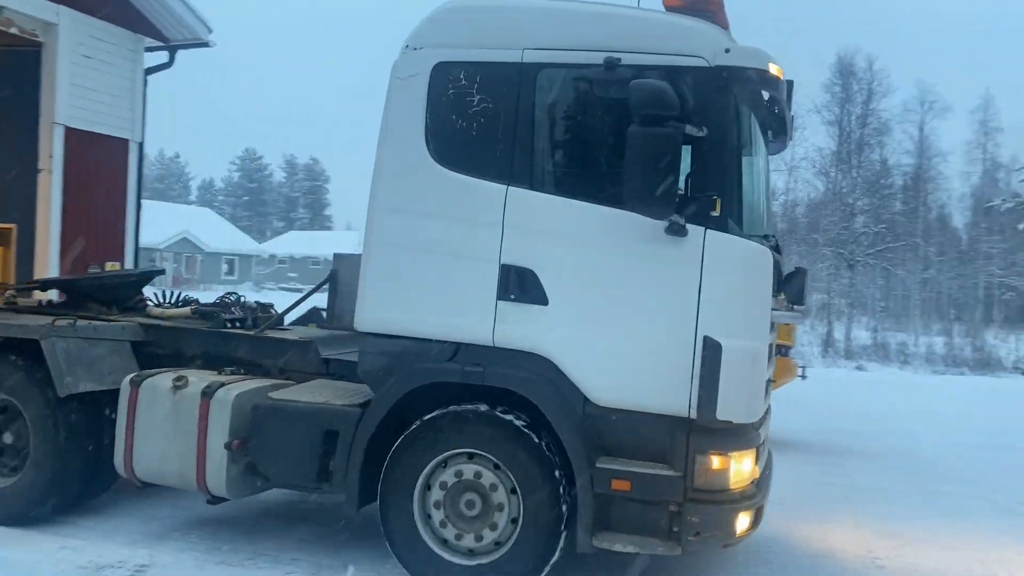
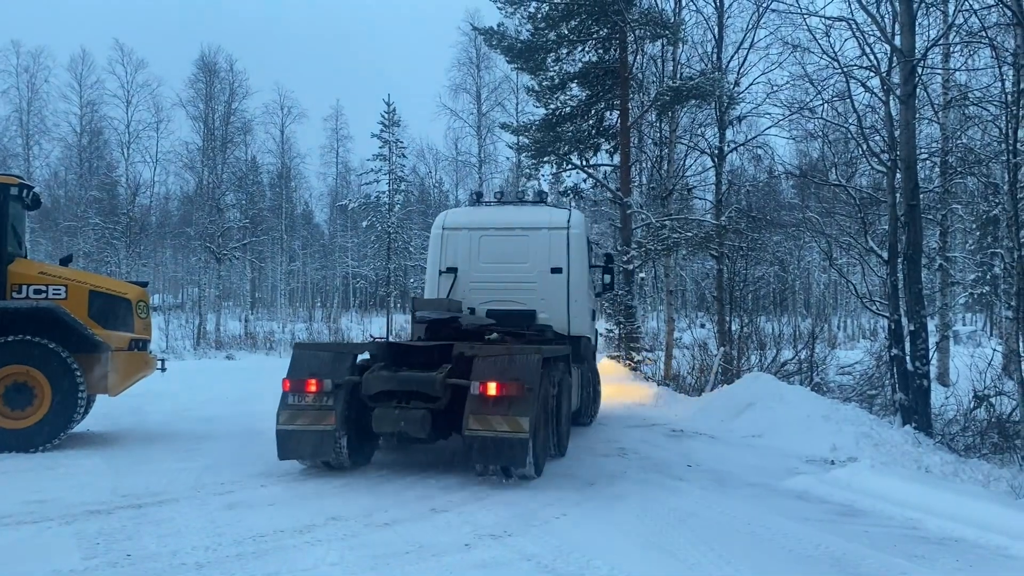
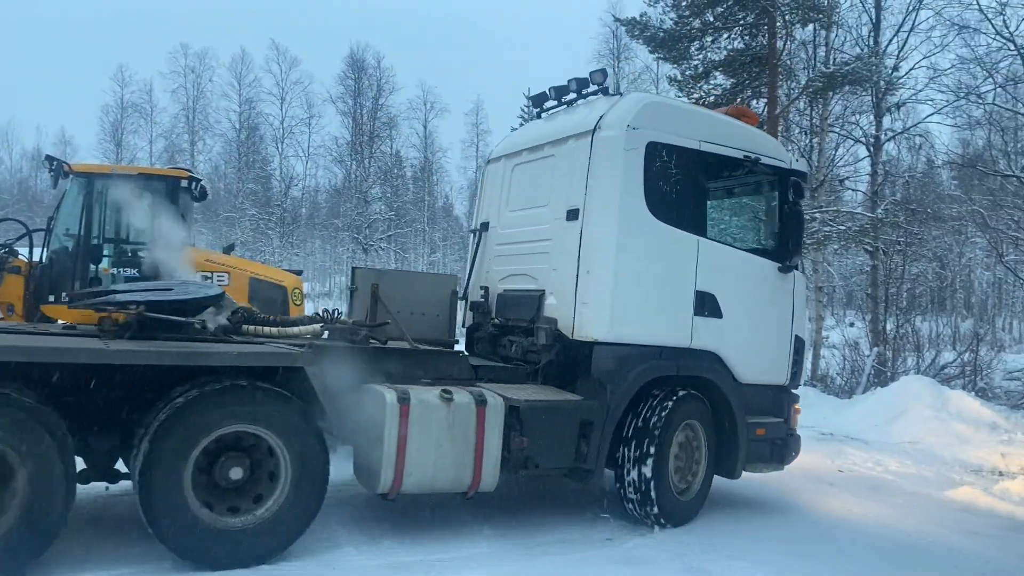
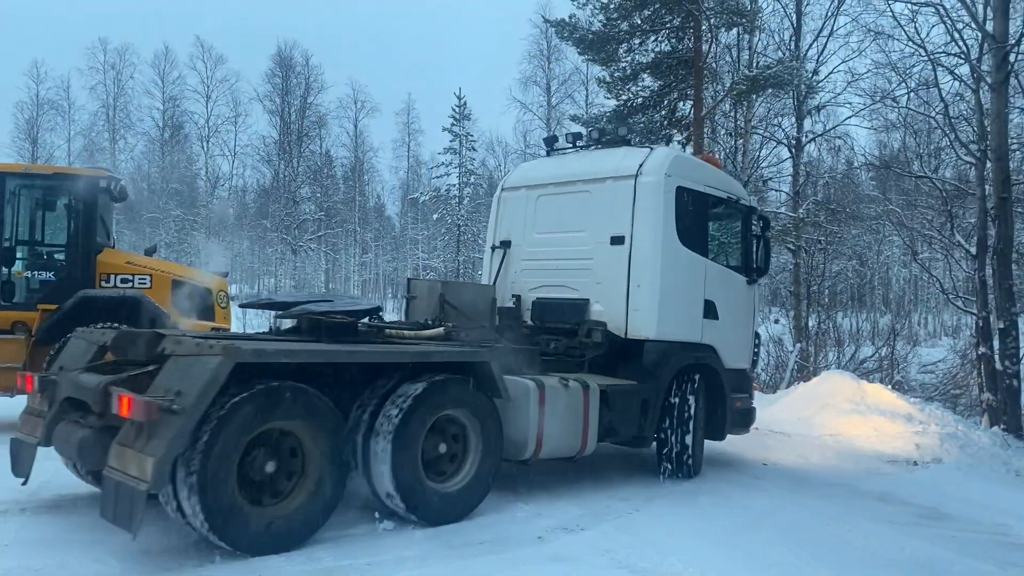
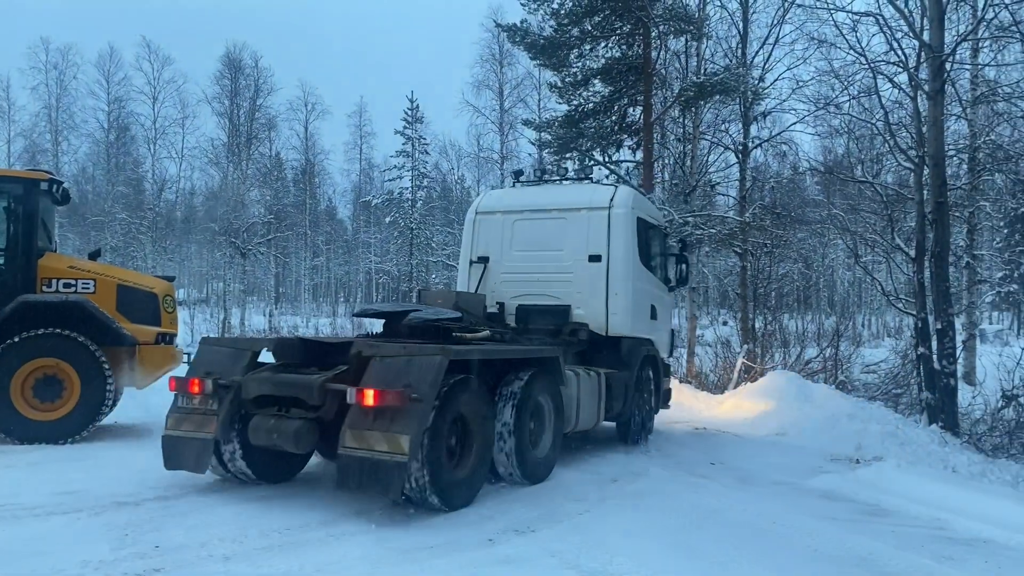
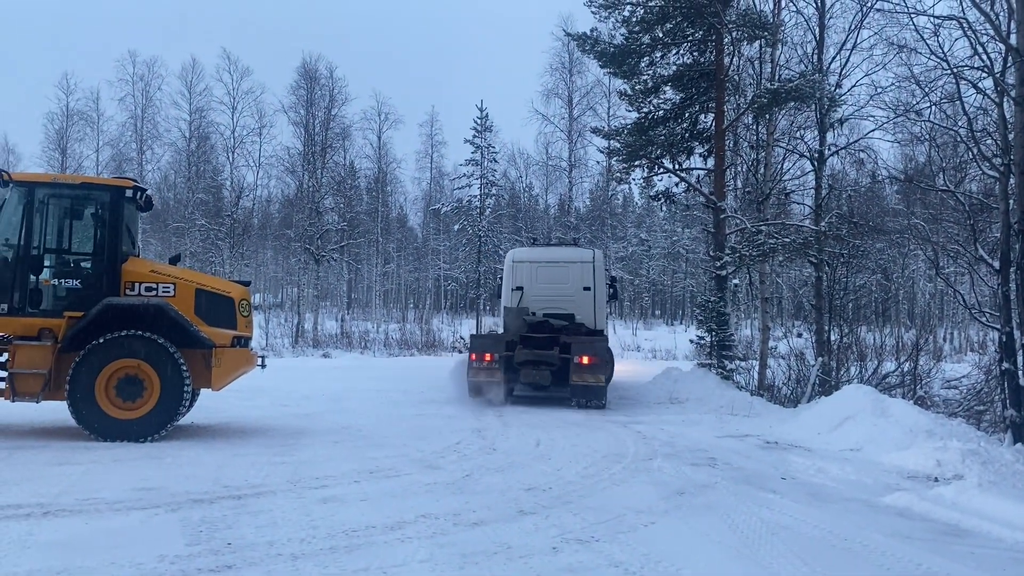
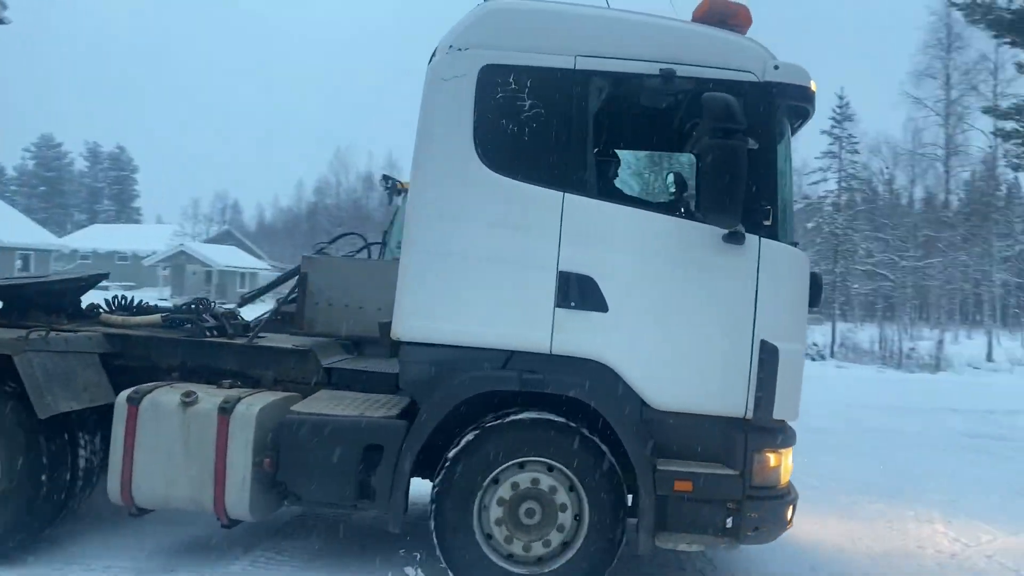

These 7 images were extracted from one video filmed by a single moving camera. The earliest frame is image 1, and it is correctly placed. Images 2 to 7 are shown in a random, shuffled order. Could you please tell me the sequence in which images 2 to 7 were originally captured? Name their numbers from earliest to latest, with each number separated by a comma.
7, 3, 4, 5, 2, 6
